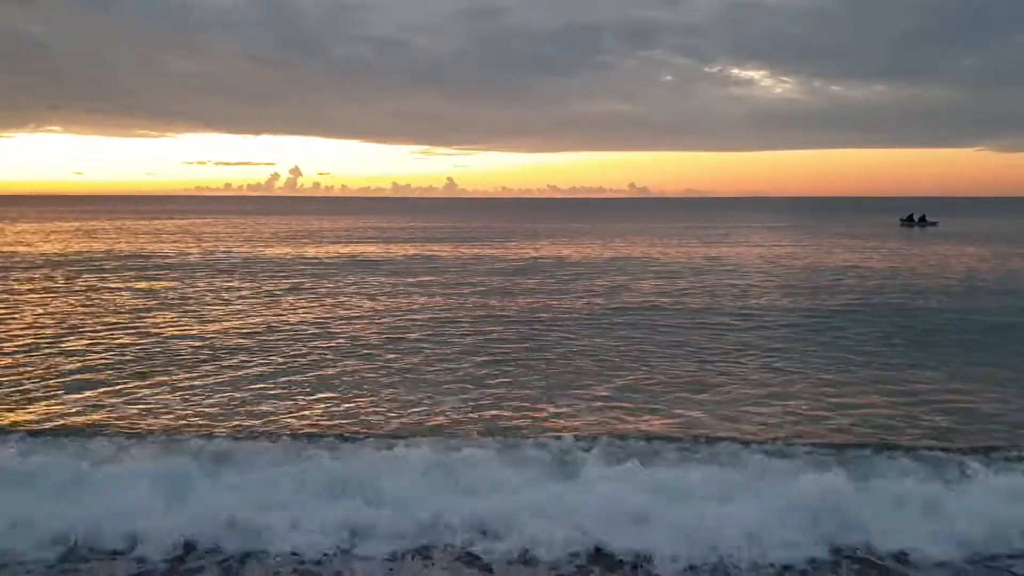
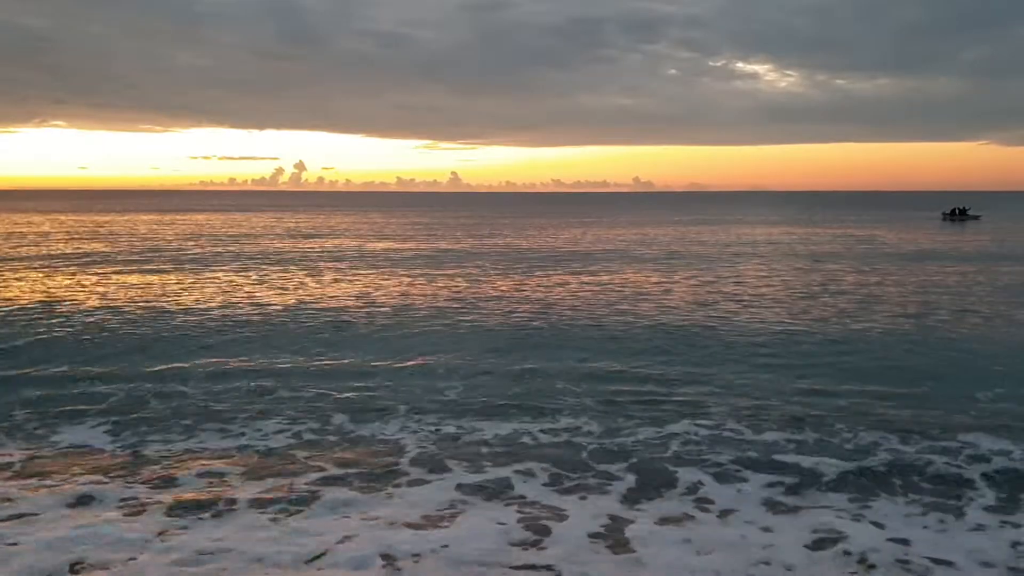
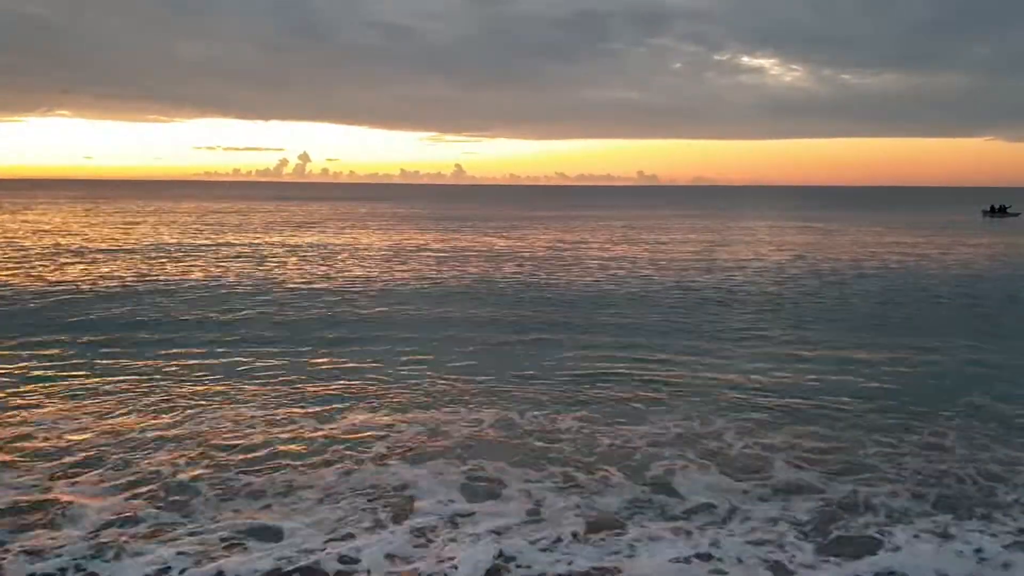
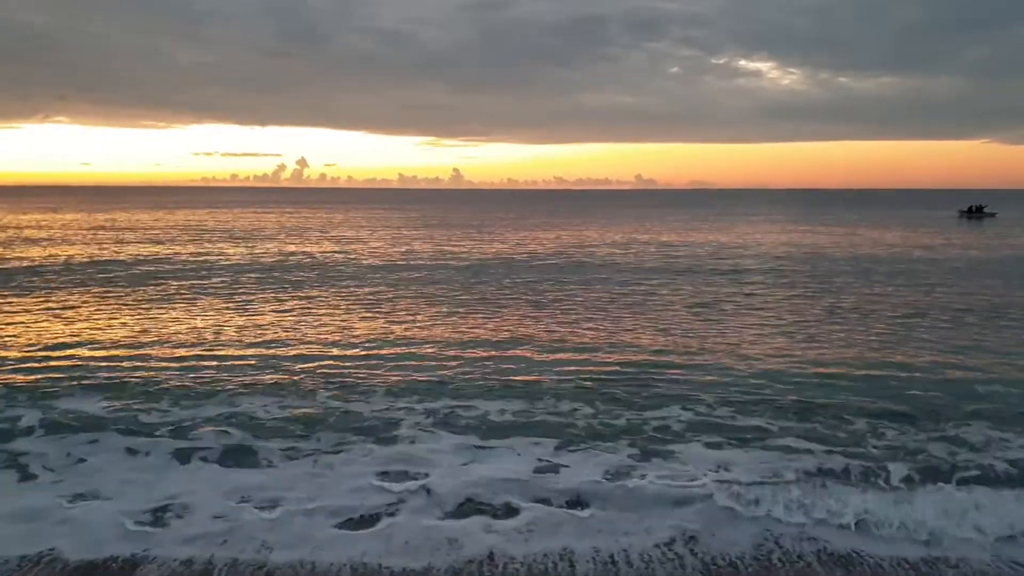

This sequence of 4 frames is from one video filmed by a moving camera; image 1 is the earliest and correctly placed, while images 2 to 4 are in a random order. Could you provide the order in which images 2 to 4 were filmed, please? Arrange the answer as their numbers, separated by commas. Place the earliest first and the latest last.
2, 4, 3
